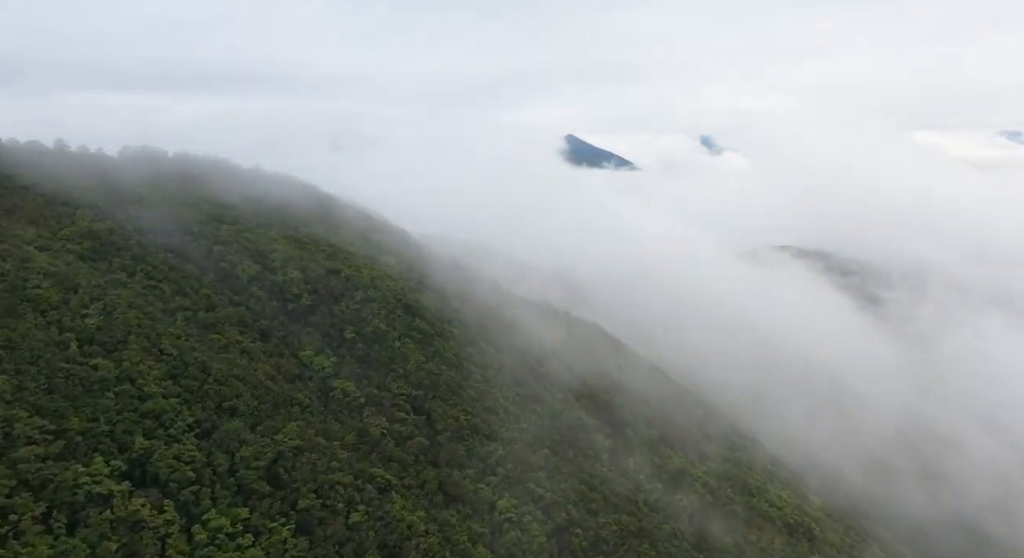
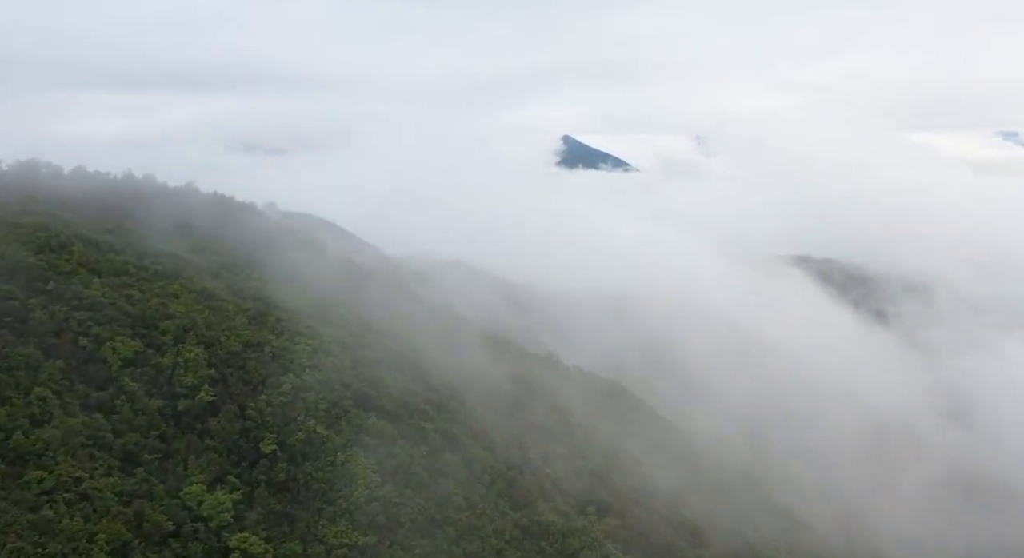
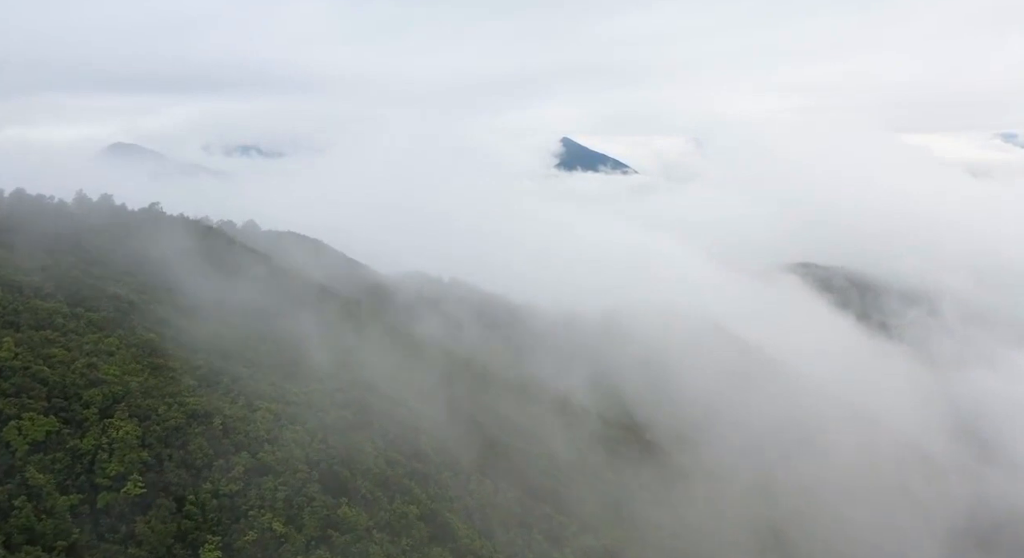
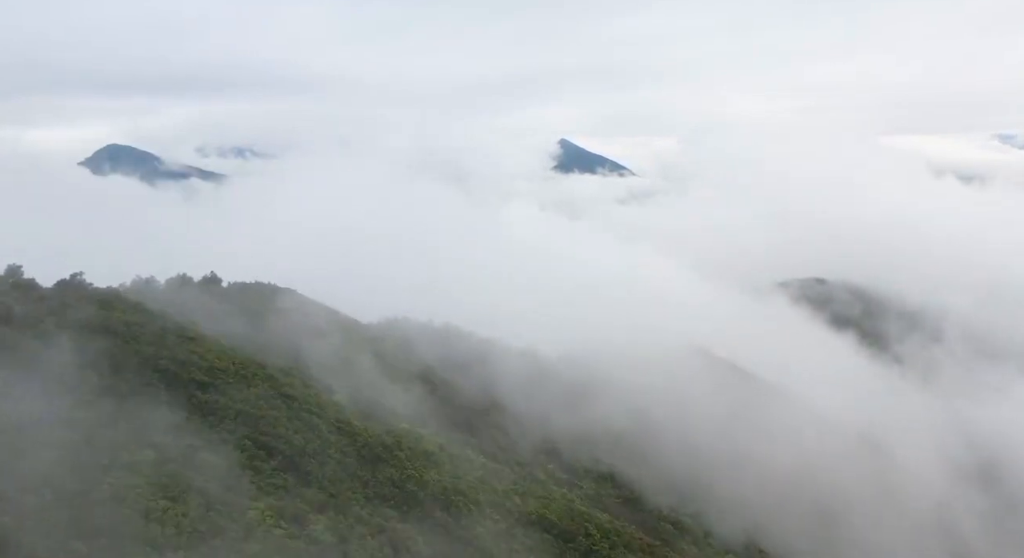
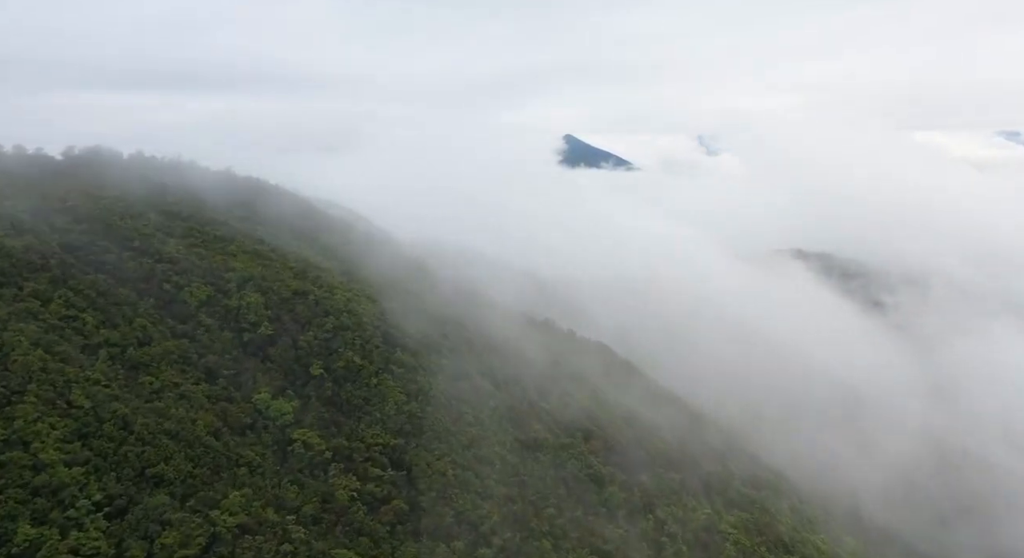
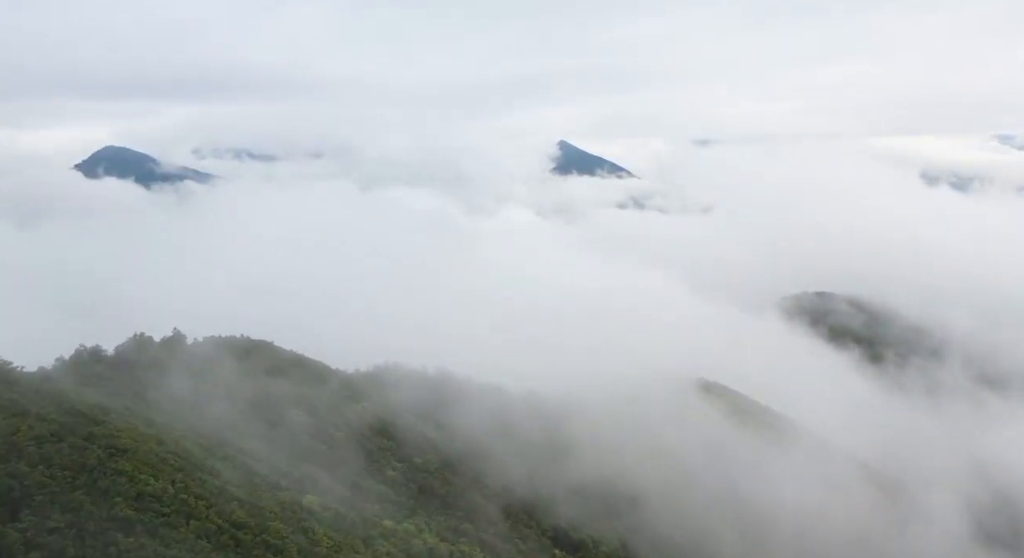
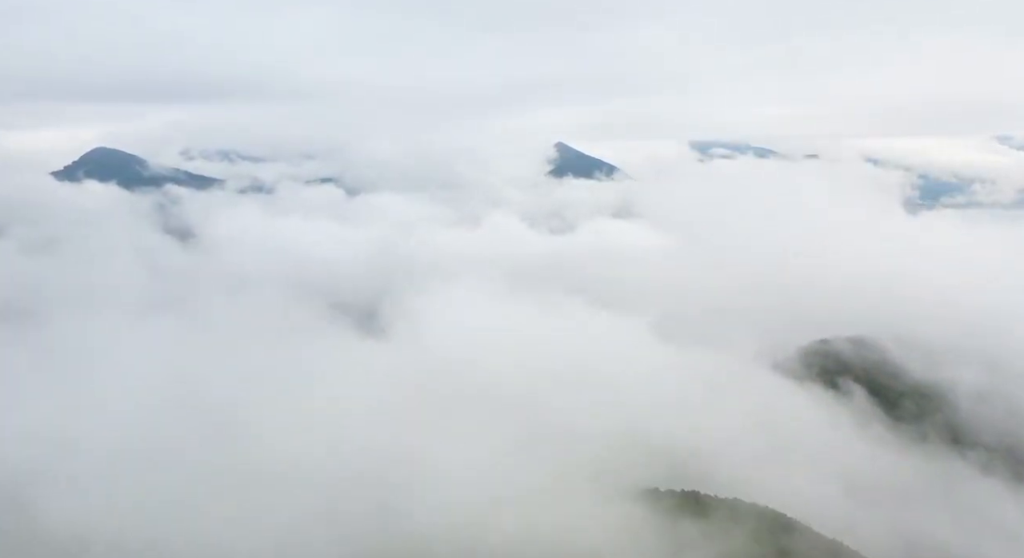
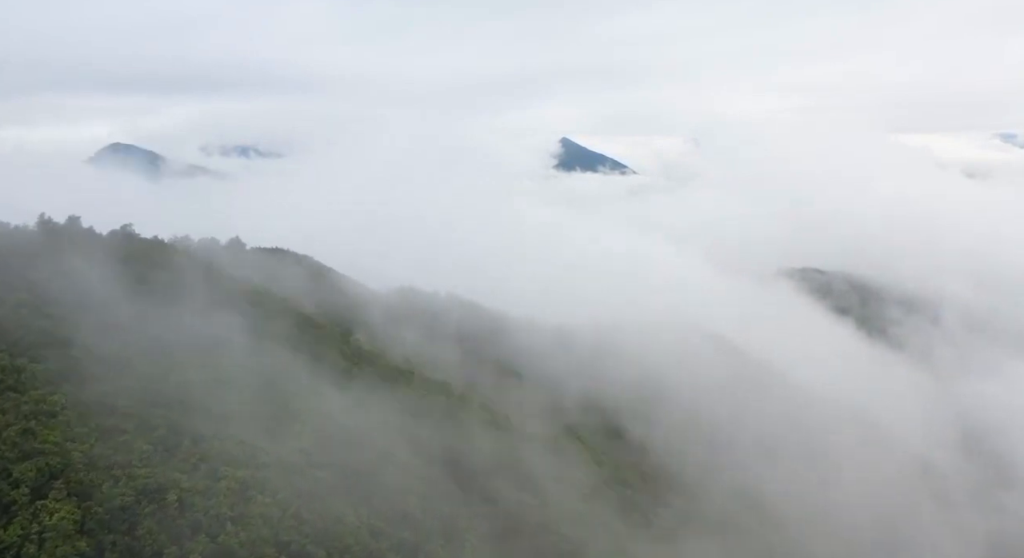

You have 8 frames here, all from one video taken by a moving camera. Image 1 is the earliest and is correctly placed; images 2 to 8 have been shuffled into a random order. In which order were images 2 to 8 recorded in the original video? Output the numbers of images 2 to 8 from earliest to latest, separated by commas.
5, 2, 3, 8, 4, 6, 7
